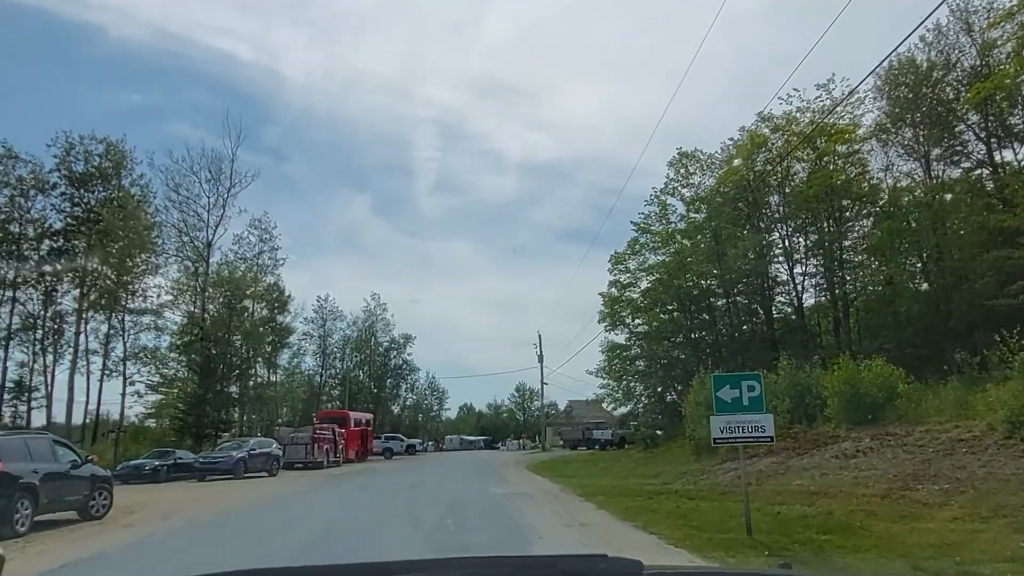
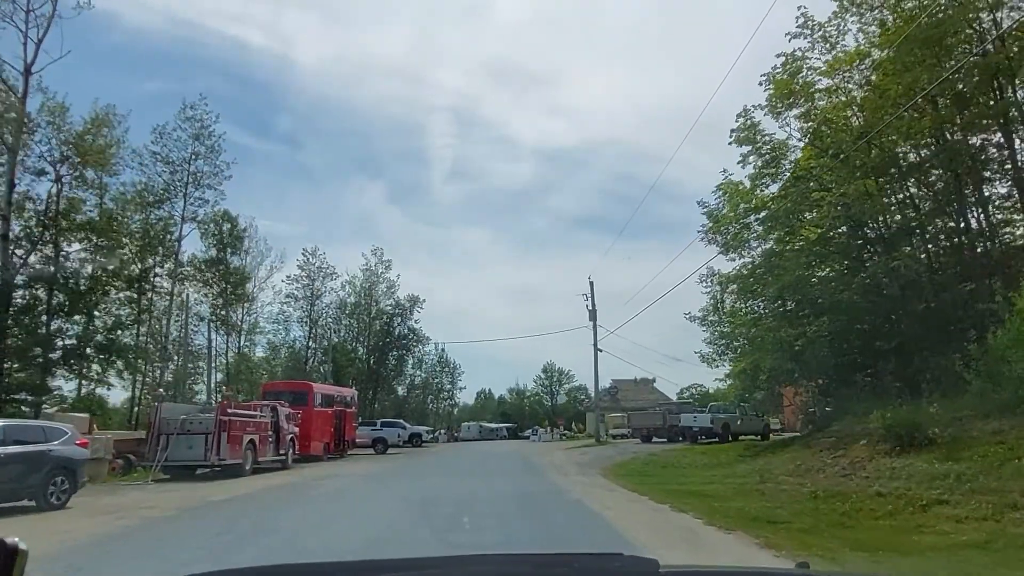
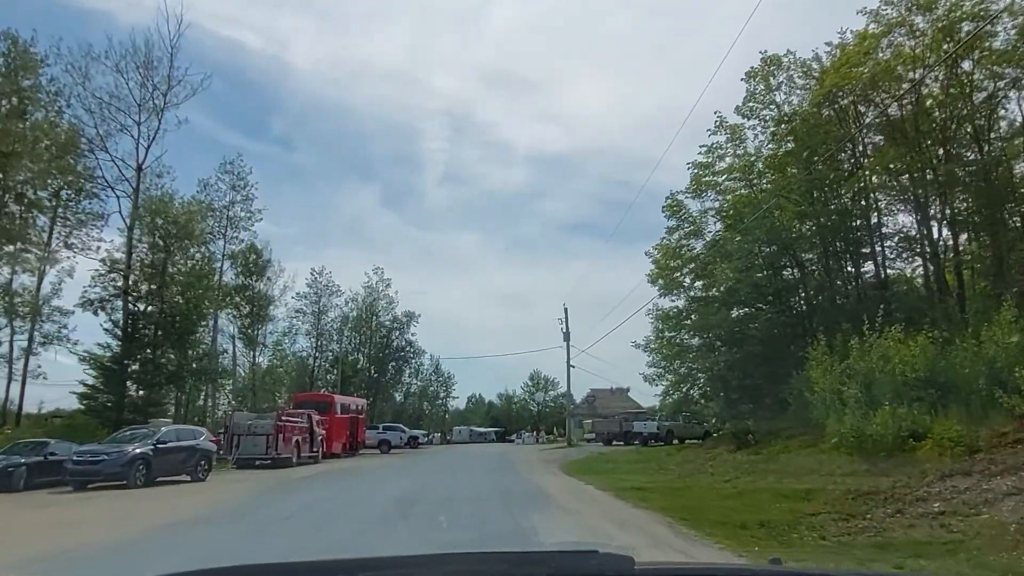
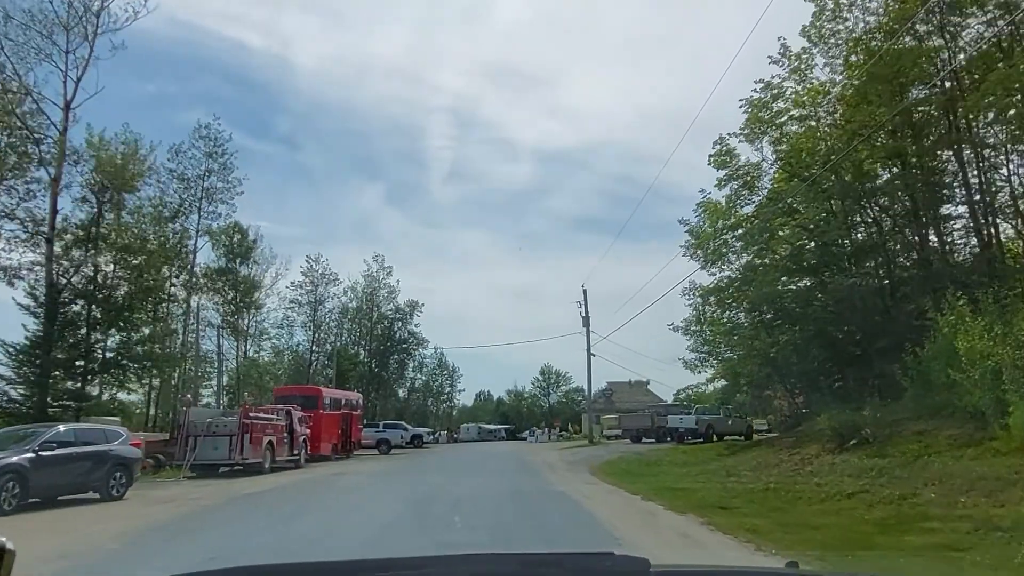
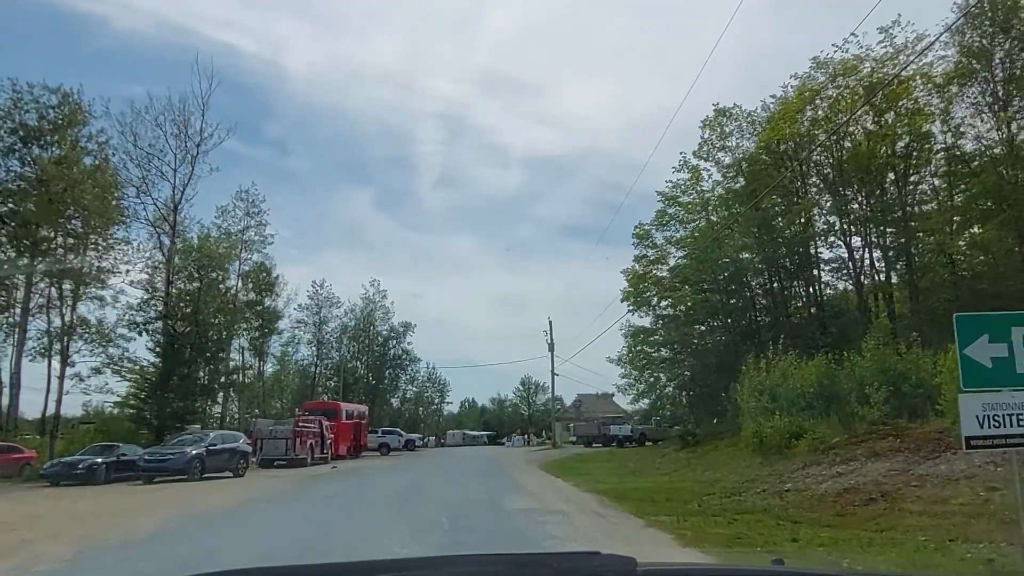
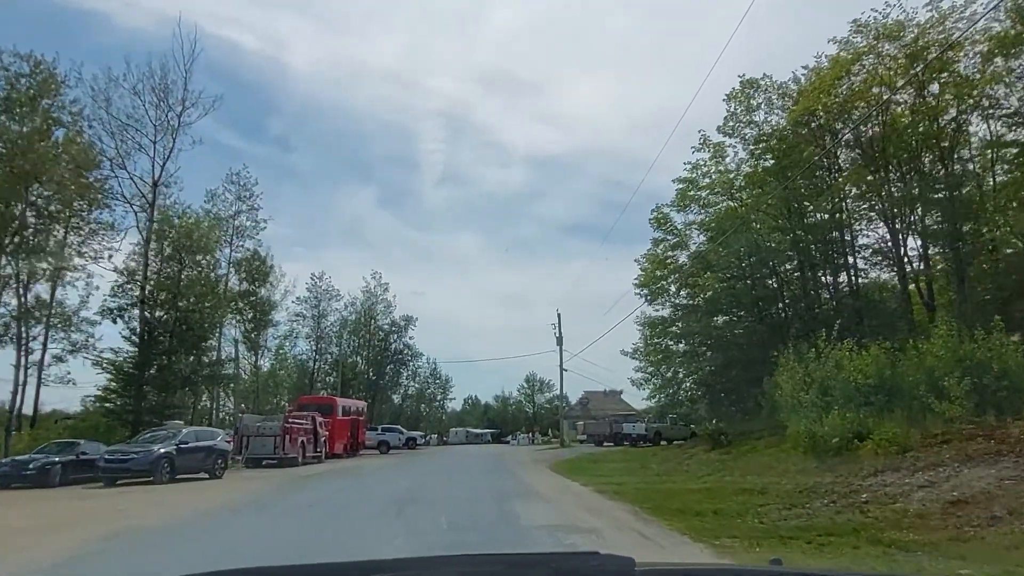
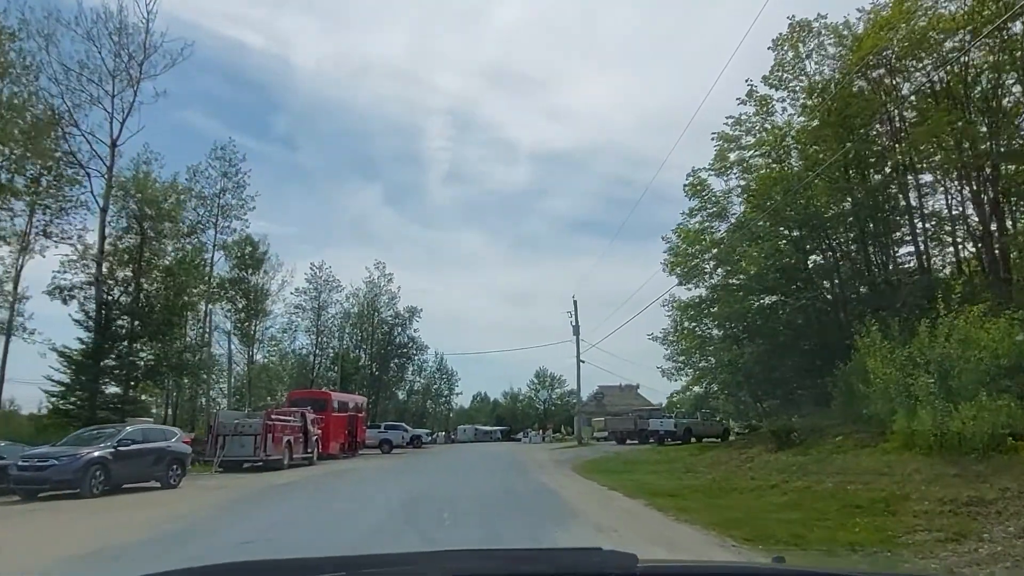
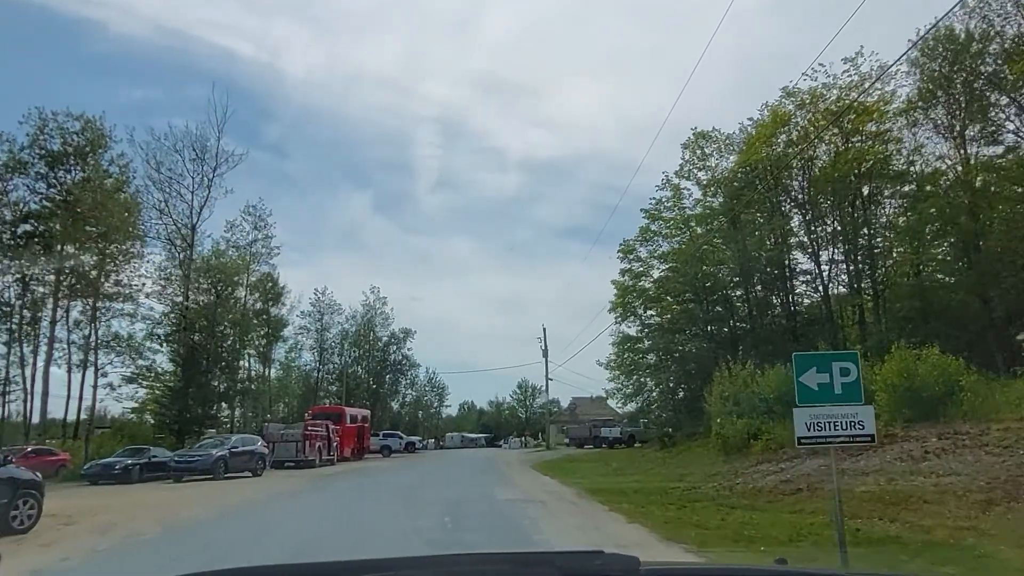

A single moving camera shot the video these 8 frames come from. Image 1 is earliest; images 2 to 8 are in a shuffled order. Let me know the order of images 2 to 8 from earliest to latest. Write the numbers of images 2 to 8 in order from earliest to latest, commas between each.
8, 5, 6, 3, 7, 4, 2
